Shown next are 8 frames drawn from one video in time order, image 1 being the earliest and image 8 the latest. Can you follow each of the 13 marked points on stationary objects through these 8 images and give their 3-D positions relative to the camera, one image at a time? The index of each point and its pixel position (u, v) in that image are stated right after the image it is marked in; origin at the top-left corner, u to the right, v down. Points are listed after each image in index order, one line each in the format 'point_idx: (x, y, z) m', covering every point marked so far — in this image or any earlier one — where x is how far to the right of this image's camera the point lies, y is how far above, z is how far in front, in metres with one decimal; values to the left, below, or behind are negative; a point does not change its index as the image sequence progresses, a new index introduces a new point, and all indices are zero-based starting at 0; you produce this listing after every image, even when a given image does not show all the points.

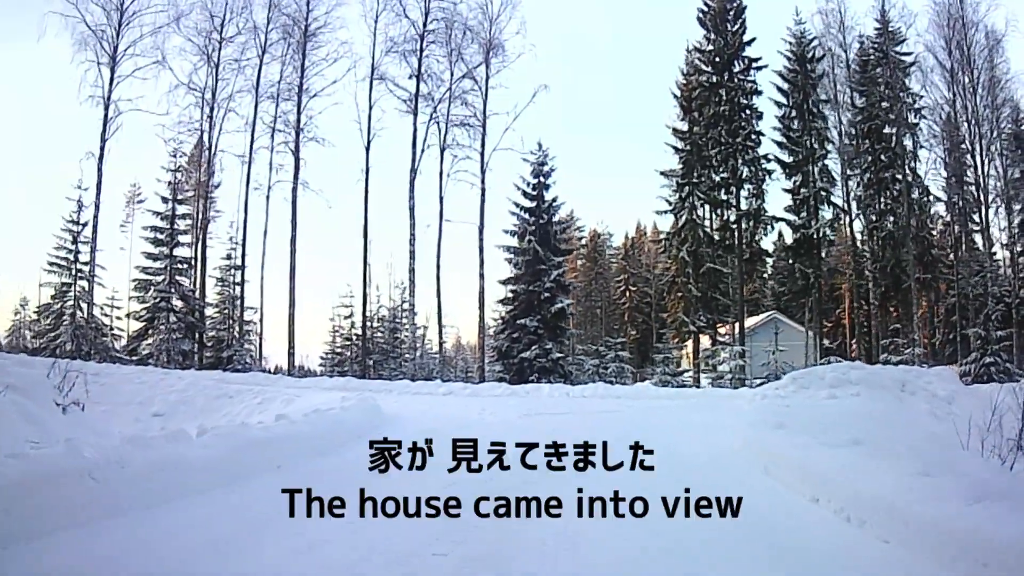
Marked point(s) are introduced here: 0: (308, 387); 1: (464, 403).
0: (-5.0, -2.5, +18.6) m
1: (-0.8, -2.5, +16.0) m
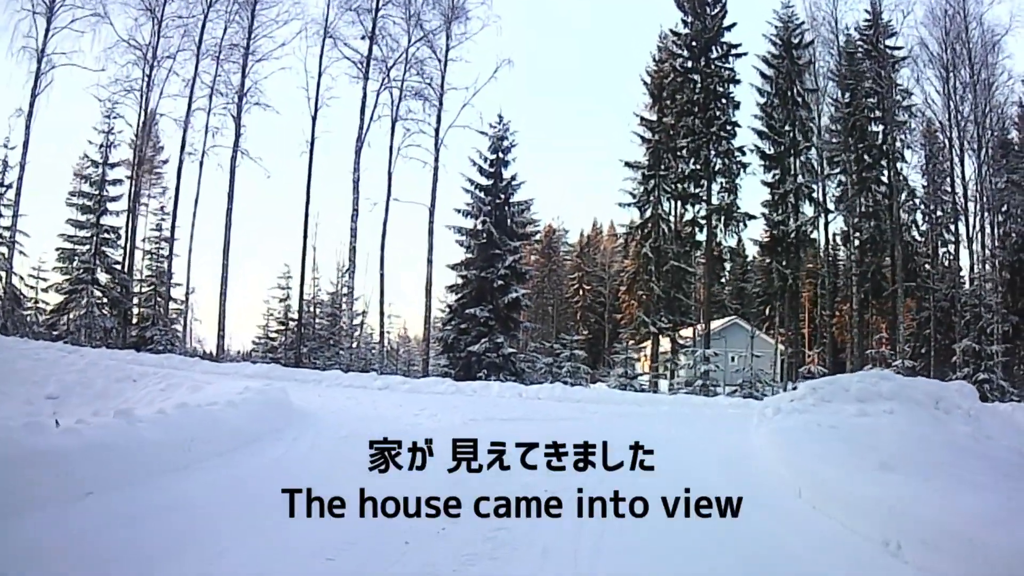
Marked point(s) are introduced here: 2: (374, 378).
0: (-6.2, -1.9, +16.3) m
1: (-1.9, -2.1, +14.0) m
2: (-3.1, -2.0, +16.6) m
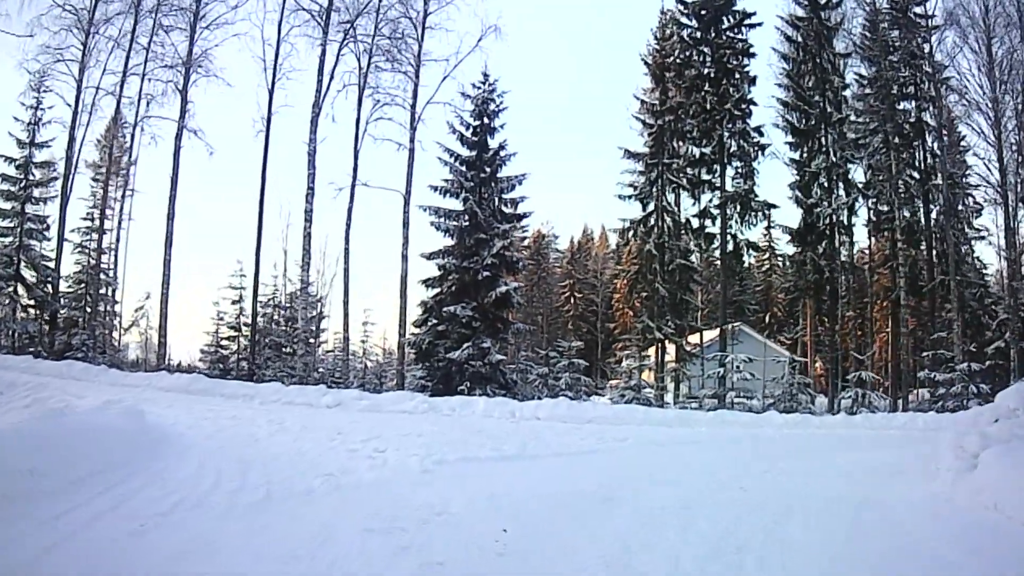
0: (-6.4, -1.7, +12.7) m
1: (-2.1, -1.9, +10.5) m
2: (-3.3, -1.8, +13.1) m
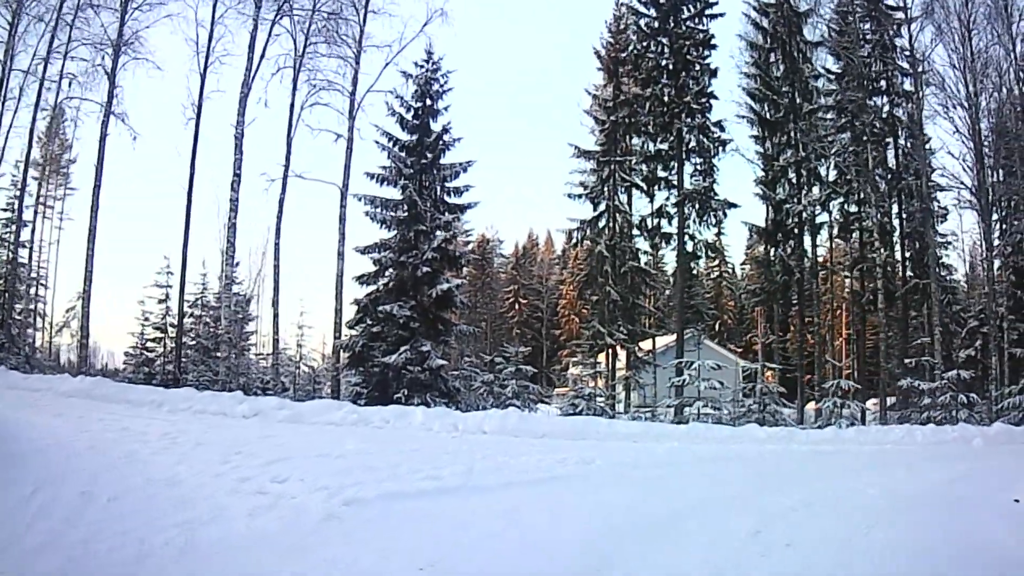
0: (-7.3, -1.6, +11.0) m
1: (-2.8, -1.8, +9.1) m
2: (-4.2, -1.7, +11.6) m
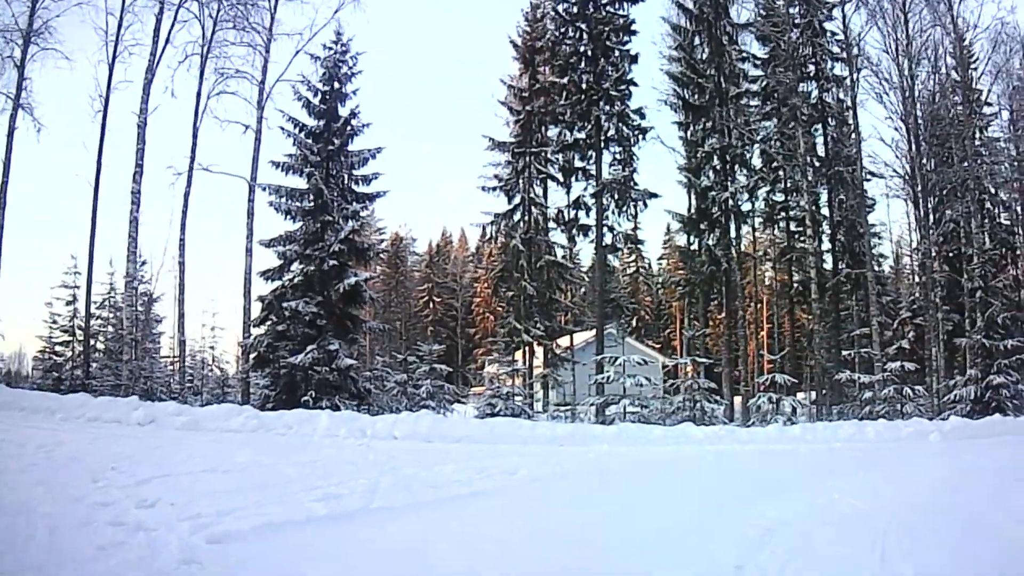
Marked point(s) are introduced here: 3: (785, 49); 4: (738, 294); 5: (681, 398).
0: (-8.3, -1.5, +9.2) m
1: (-3.6, -1.7, +7.8) m
2: (-5.3, -1.6, +10.1) m
3: (+6.9, +6.1, +19.7) m
4: (+5.7, -0.2, +18.8) m
5: (+3.5, -2.3, +16.0) m
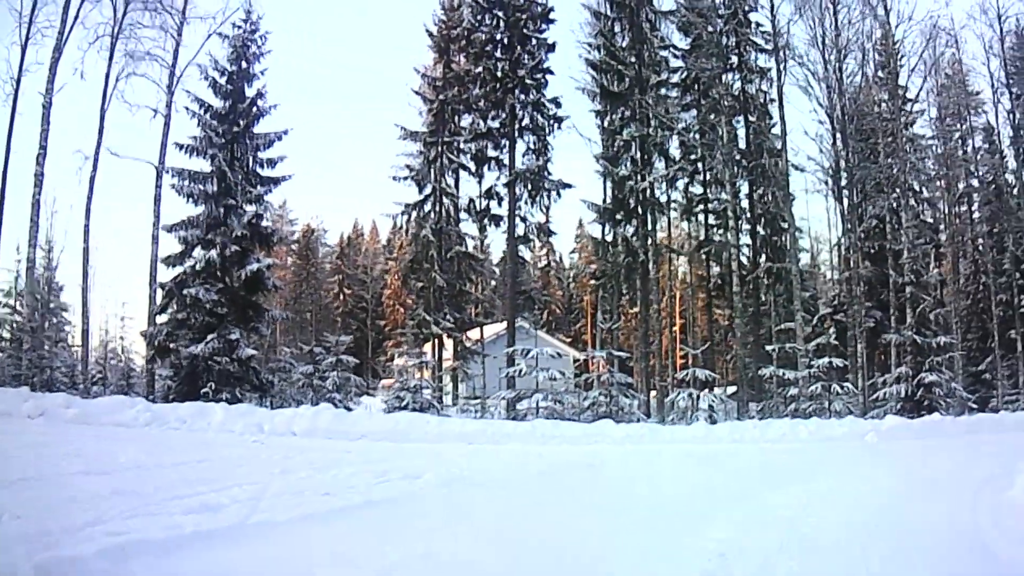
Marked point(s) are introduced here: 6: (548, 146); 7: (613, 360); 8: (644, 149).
0: (-9.3, -1.1, +7.5) m
1: (-4.5, -1.4, +6.6) m
2: (-6.4, -1.3, +8.7) m
3: (+4.8, +6.2, +19.7) m
4: (+3.6, 0.0, +18.7) m
5: (+1.7, -2.2, +15.6) m
6: (+1.1, +3.8, +20.0) m
7: (+2.2, -1.6, +16.4) m
8: (+3.4, +3.6, +19.6) m
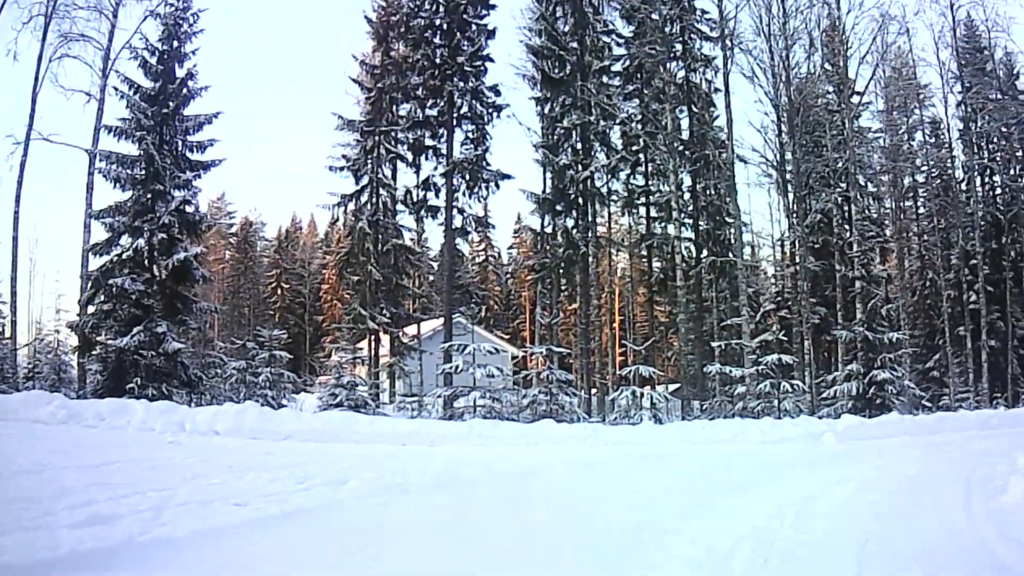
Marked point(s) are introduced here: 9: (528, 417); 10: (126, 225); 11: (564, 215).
0: (-9.9, -1.0, +6.1) m
1: (-5.0, -1.3, +5.7) m
2: (-7.1, -1.2, +7.7) m
3: (+3.2, +6.3, +19.4) m
4: (+2.0, +0.1, +18.4) m
5: (+0.4, -2.1, +15.1) m
6: (-0.5, +3.9, +19.5) m
7: (+0.9, -1.5, +16.1) m
8: (+1.8, +3.7, +19.2) m
9: (+0.4, -2.5, +14.5) m
10: (-8.8, +1.5, +16.6) m
11: (+1.3, +1.7, +19.9) m
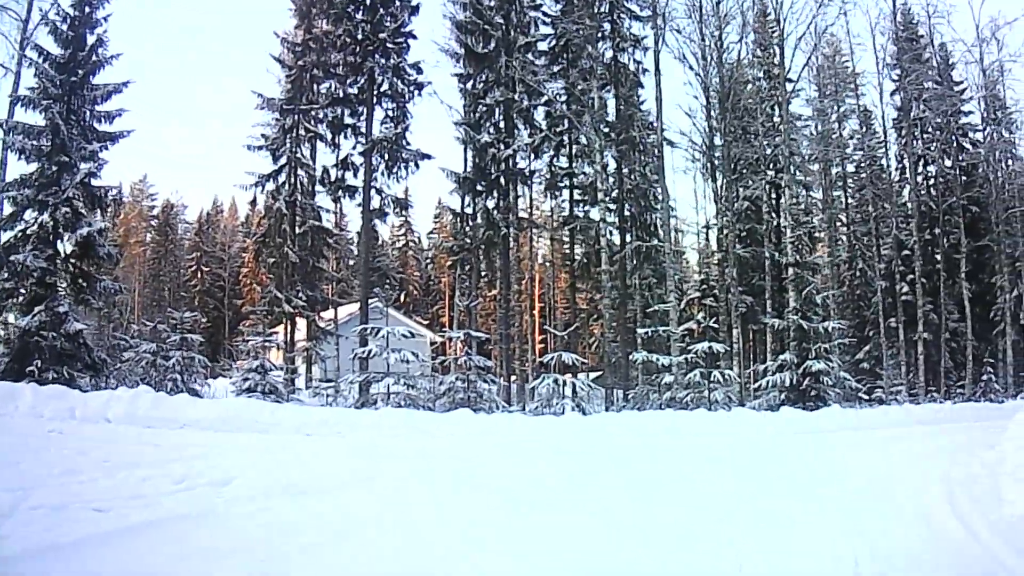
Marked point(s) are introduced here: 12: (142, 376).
0: (-10.4, -0.5, +4.6) m
1: (-5.6, -1.0, +4.7) m
2: (-7.9, -0.8, +6.4) m
3: (+1.4, +6.7, +19.0) m
4: (+0.1, +0.4, +18.0) m
5: (-1.2, -1.7, +14.6) m
6: (-2.4, +4.4, +18.7) m
7: (-0.8, -1.1, +15.6) m
8: (-0.1, +4.1, +18.7) m
9: (-1.2, -2.2, +14.0) m
10: (-10.4, +2.0, +15.0) m
11: (-0.7, +2.1, +19.3) m
12: (-9.5, -2.2, +18.7) m
